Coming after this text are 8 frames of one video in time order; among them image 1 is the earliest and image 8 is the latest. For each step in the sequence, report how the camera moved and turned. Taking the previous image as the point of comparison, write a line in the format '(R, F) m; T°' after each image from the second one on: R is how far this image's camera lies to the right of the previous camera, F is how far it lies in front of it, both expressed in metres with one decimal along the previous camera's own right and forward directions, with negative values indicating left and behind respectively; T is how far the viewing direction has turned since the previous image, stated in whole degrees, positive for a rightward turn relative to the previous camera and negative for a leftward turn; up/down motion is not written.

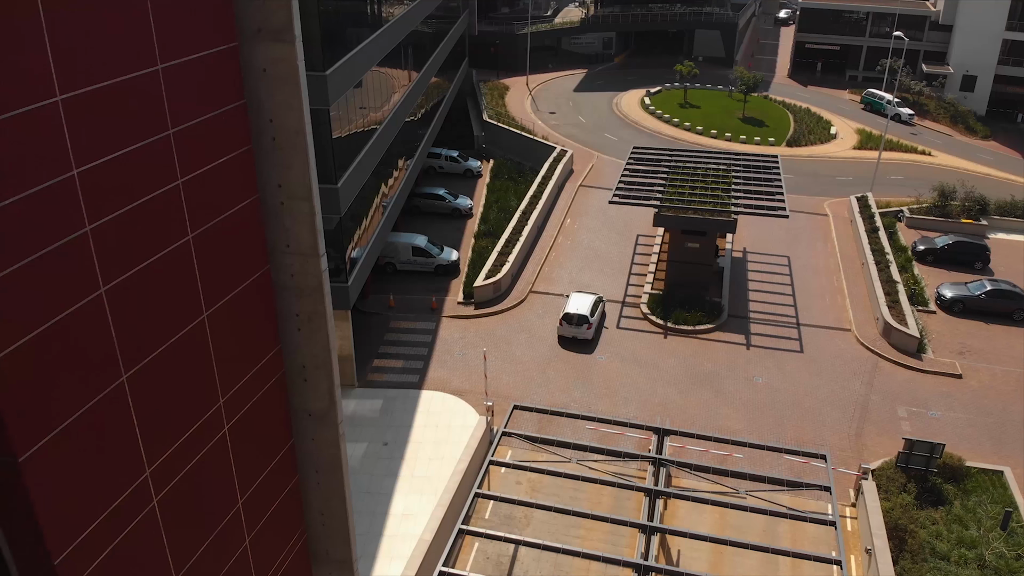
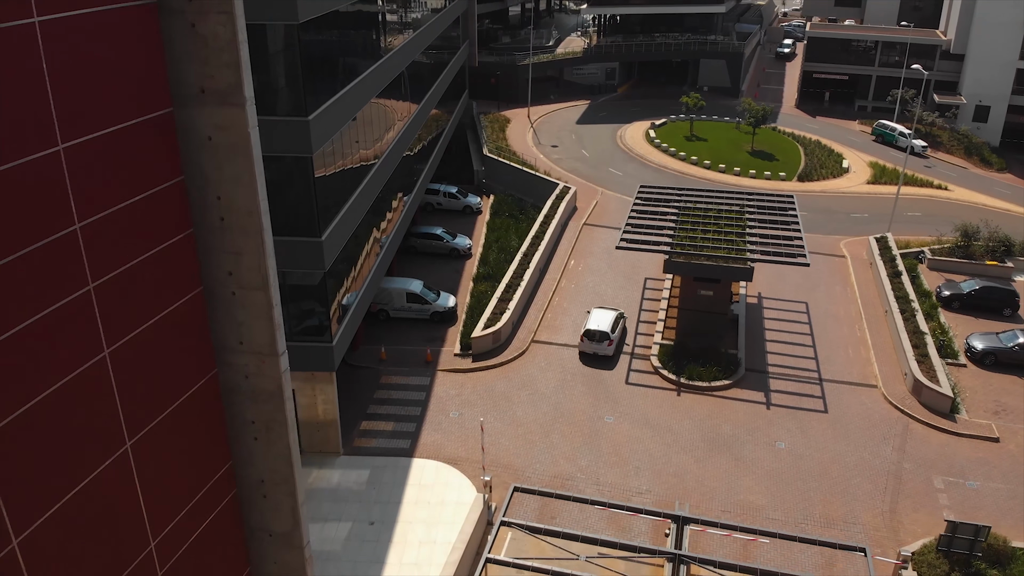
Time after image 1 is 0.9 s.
(0.0, +1.8) m; 0°
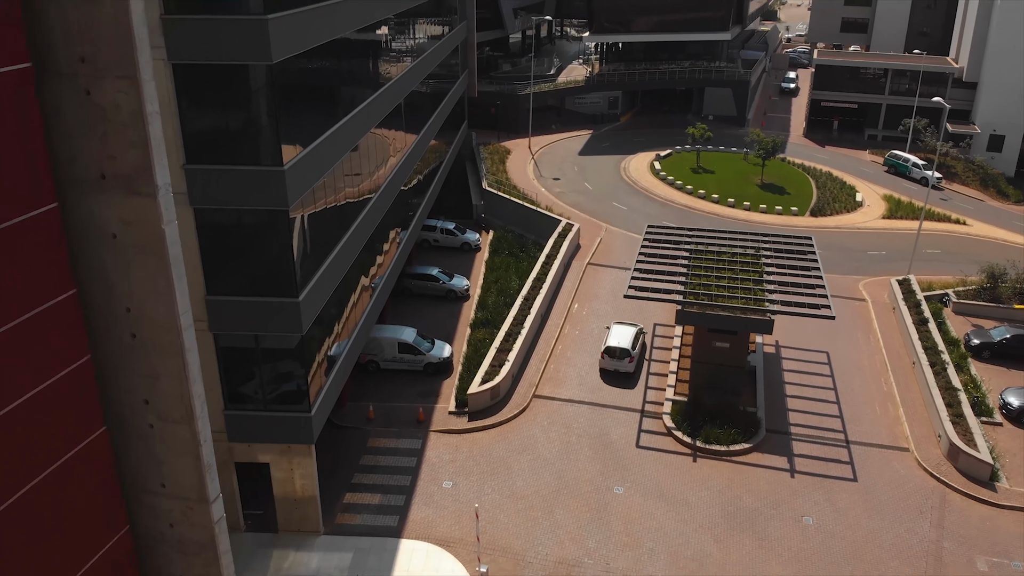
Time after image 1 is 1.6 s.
(0.0, +1.9) m; 0°
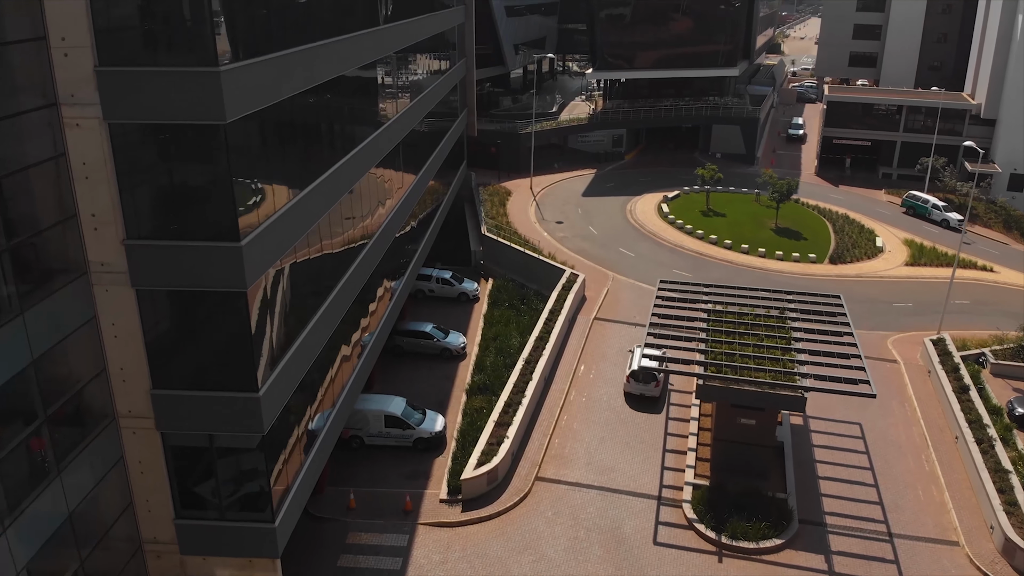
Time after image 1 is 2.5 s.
(0.0, +2.5) m; 0°
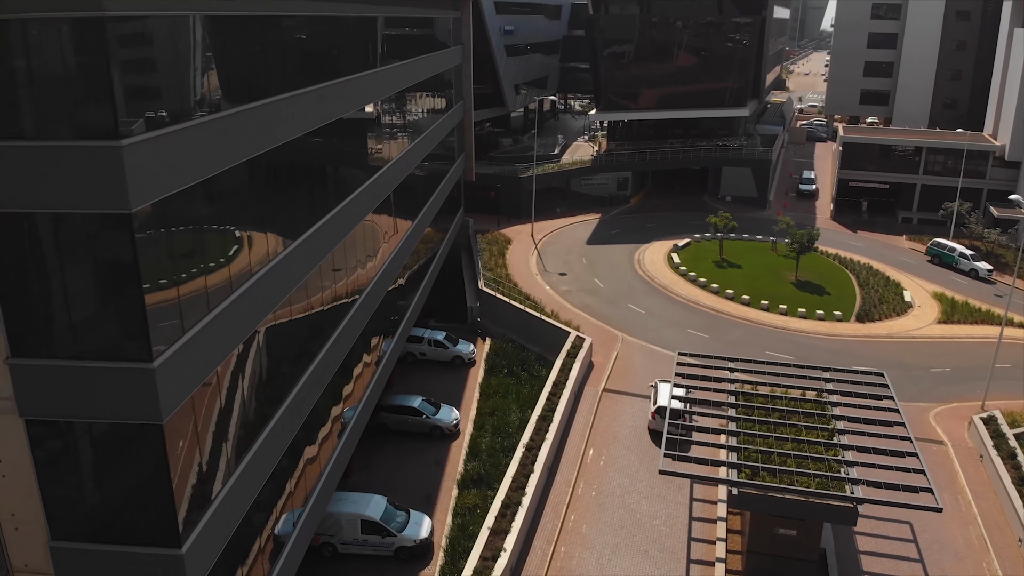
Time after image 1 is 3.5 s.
(+0.1, +3.1) m; 0°
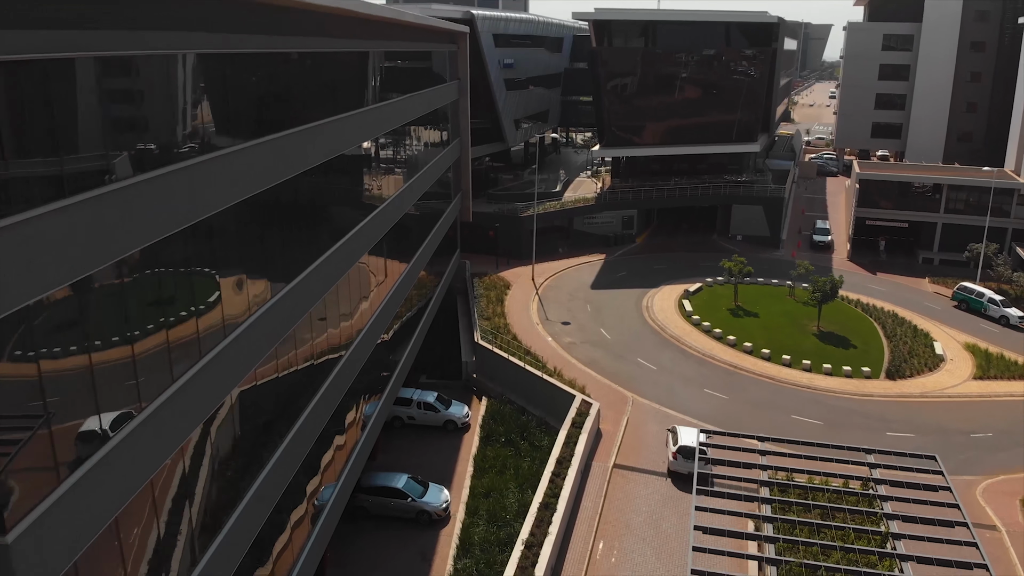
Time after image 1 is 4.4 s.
(+0.1, +2.9) m; 0°
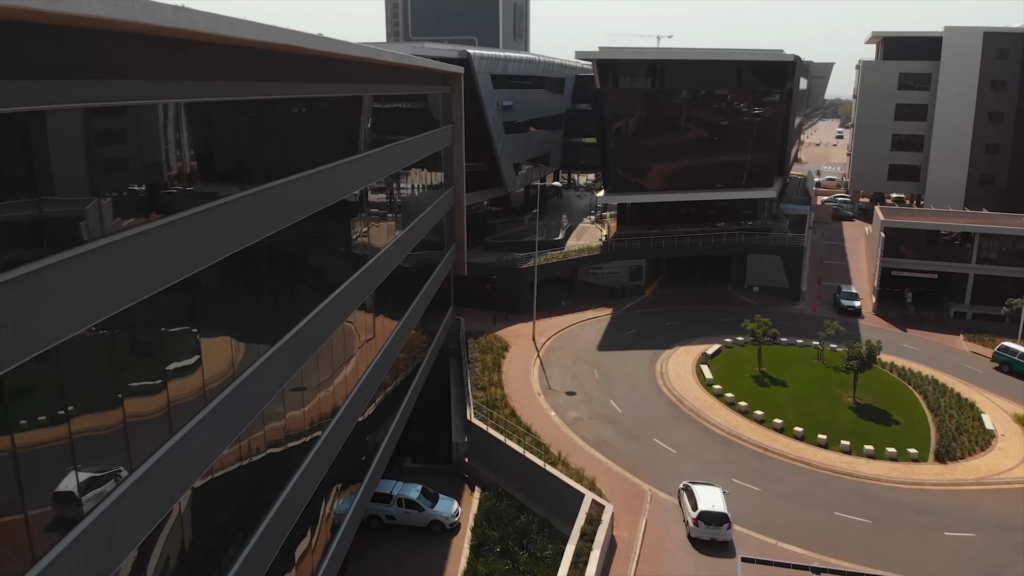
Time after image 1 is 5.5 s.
(+0.1, +3.7) m; 0°
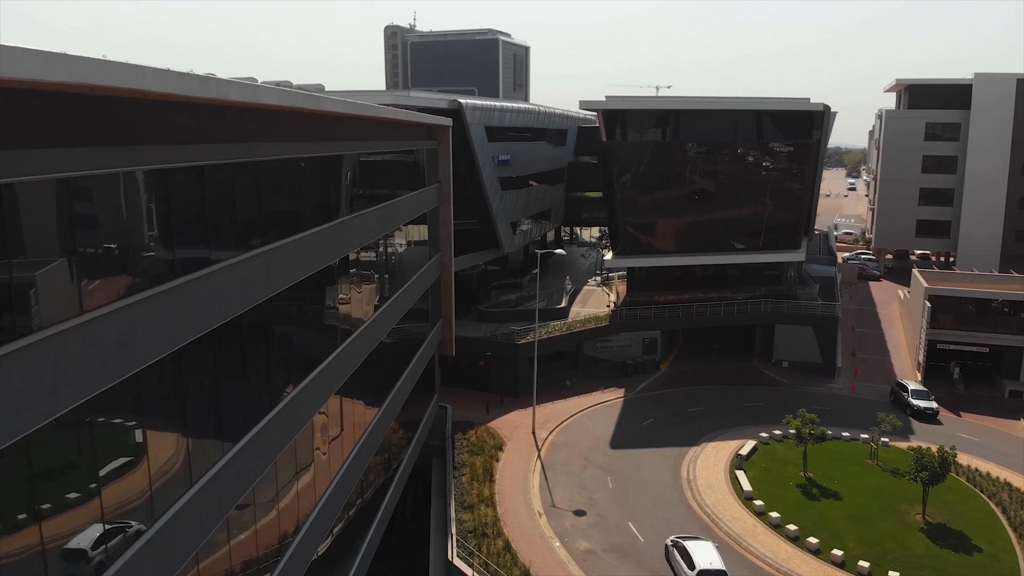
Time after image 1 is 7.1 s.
(+0.2, +5.5) m; 0°
